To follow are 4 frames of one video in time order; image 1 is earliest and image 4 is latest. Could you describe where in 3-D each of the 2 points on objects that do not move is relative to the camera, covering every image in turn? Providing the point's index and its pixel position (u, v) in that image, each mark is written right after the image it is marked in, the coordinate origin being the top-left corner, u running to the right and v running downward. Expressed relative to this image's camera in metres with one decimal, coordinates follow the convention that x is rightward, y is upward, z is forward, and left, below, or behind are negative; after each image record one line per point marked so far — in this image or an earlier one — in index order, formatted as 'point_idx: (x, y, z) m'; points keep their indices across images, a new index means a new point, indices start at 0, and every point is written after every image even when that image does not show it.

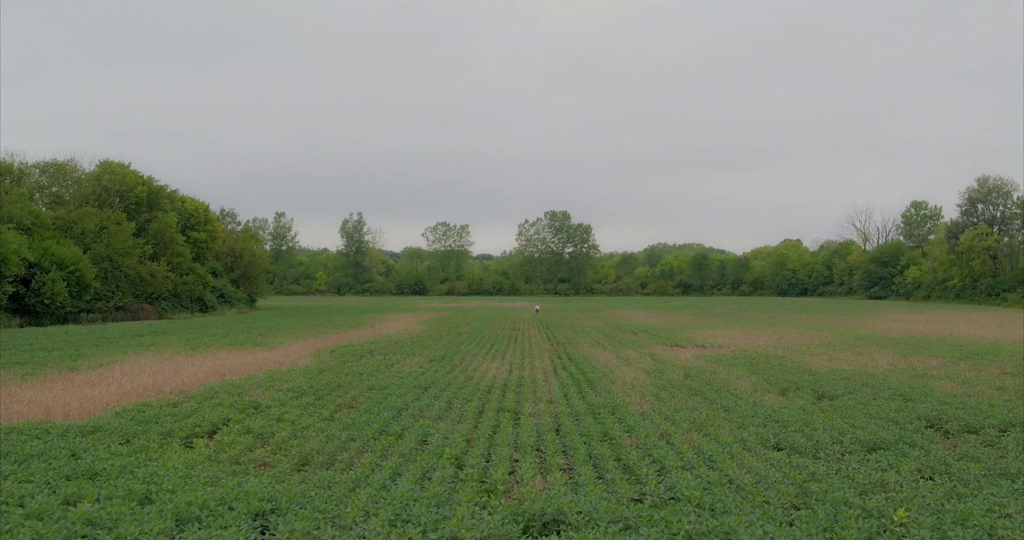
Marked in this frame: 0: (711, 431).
0: (+2.9, -2.4, +7.6) m
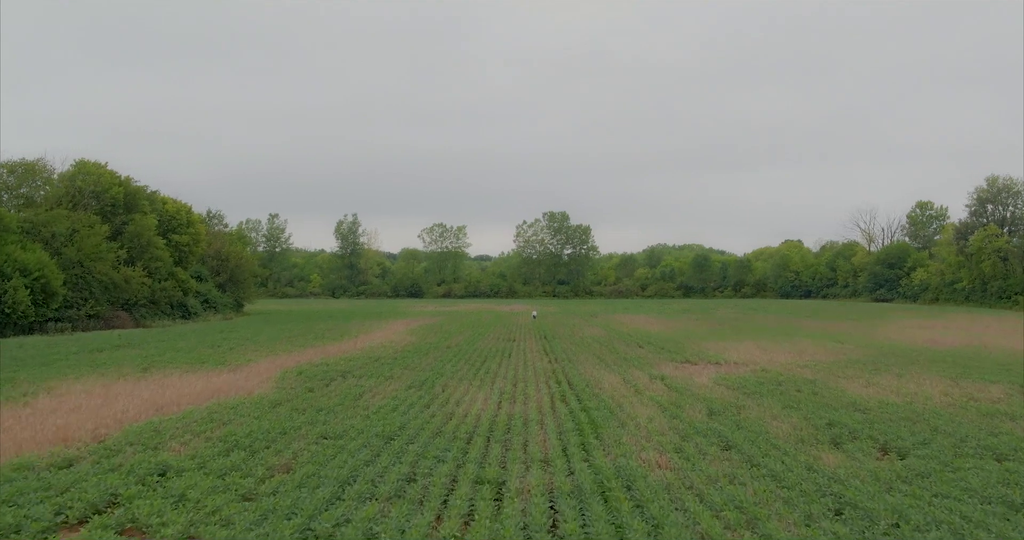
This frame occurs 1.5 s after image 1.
0: (+2.7, -2.7, +5.3) m
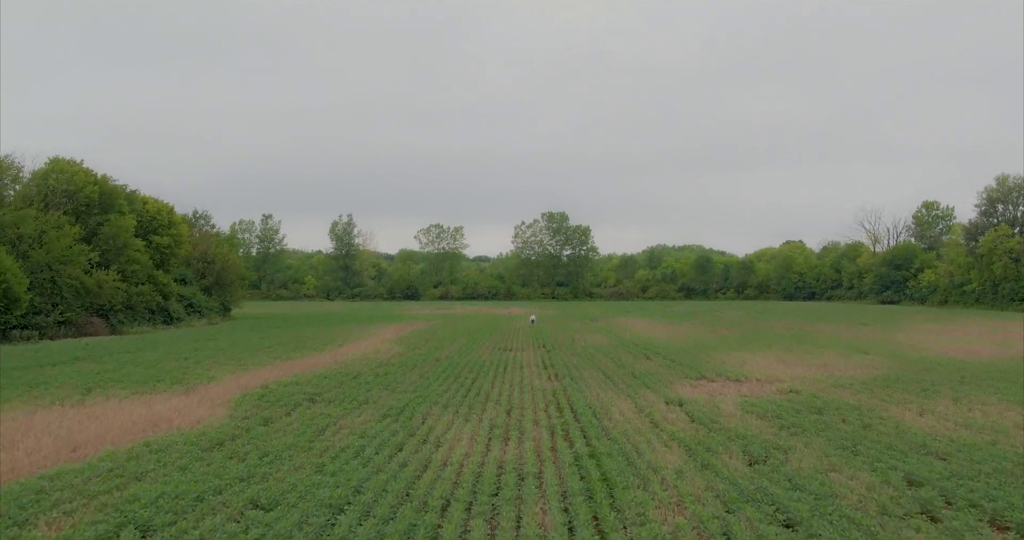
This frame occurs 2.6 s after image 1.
0: (+2.6, -2.9, +3.1) m
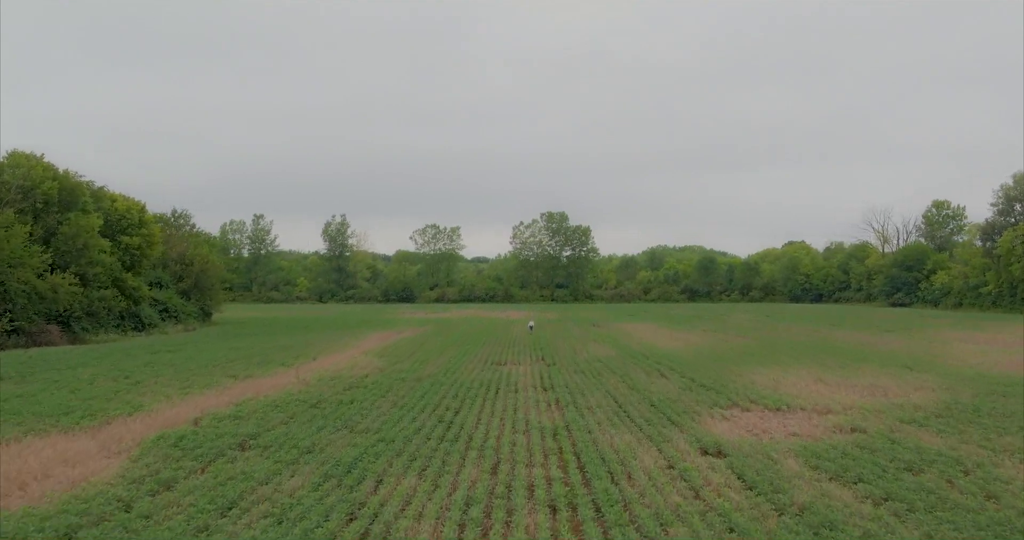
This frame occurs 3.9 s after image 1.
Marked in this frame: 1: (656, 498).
0: (+2.3, -3.1, -0.1) m
1: (+2.2, -3.6, +8.0) m
